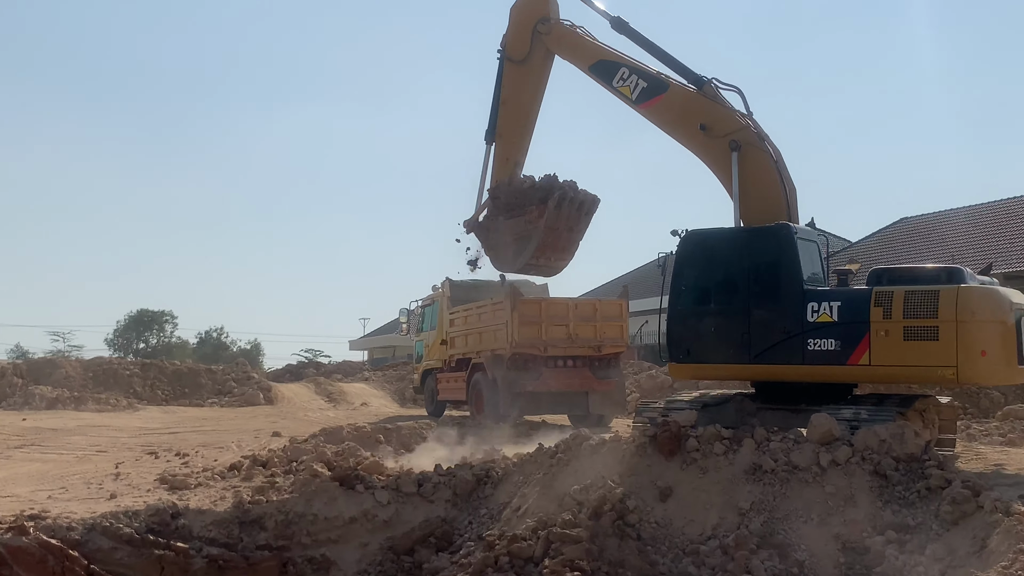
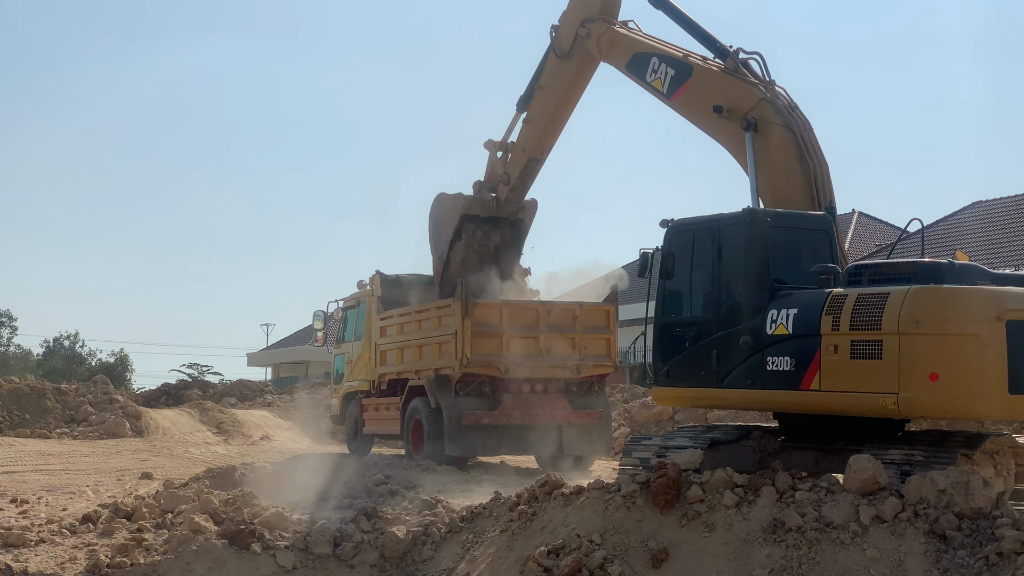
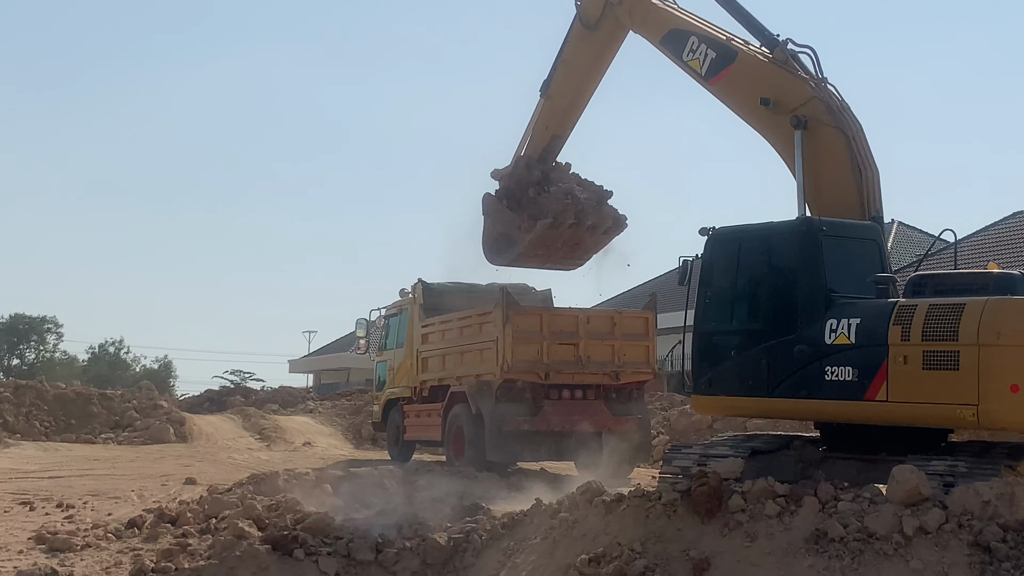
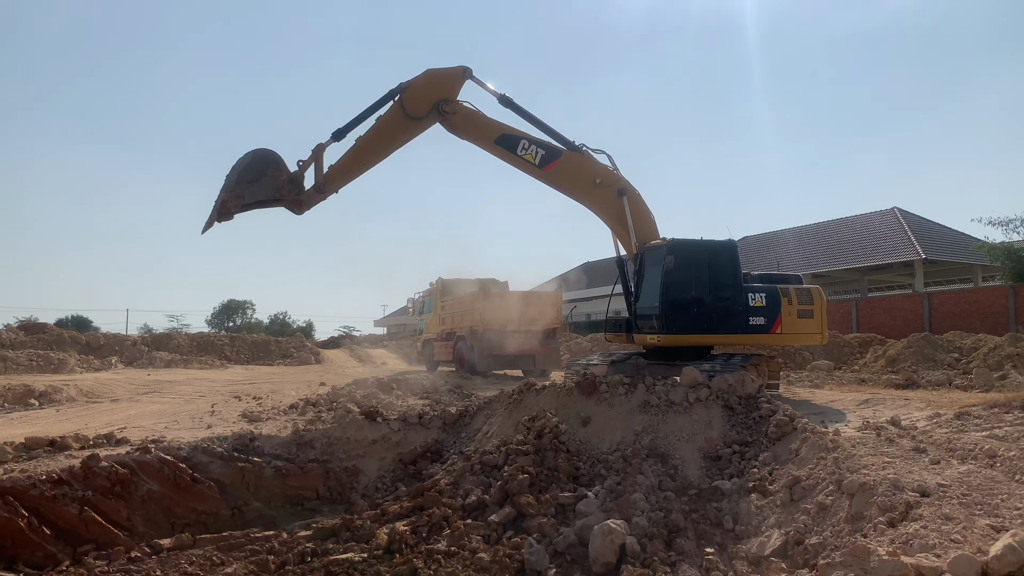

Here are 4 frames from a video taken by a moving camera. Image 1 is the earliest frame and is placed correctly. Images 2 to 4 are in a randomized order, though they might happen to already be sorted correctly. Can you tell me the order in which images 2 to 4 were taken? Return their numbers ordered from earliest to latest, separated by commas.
3, 2, 4
